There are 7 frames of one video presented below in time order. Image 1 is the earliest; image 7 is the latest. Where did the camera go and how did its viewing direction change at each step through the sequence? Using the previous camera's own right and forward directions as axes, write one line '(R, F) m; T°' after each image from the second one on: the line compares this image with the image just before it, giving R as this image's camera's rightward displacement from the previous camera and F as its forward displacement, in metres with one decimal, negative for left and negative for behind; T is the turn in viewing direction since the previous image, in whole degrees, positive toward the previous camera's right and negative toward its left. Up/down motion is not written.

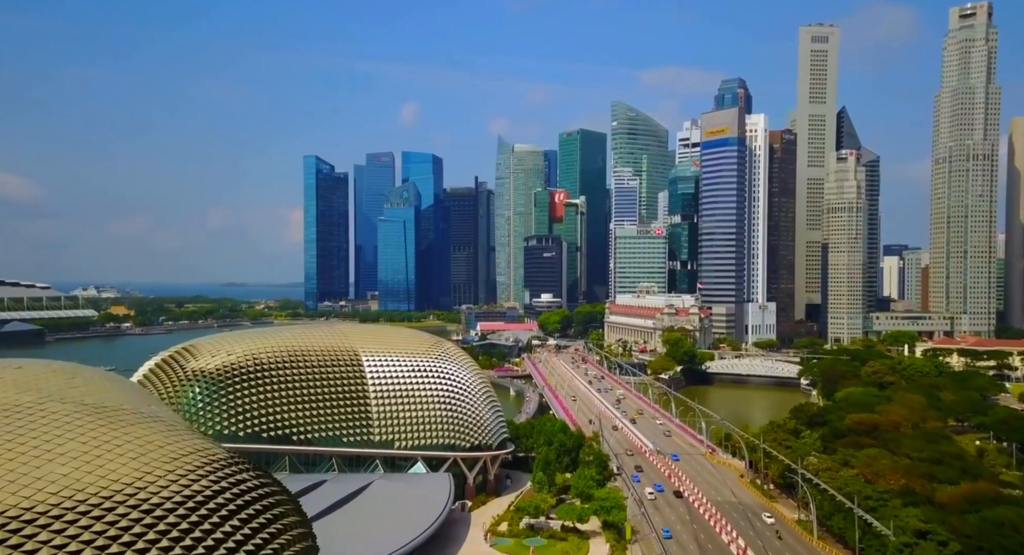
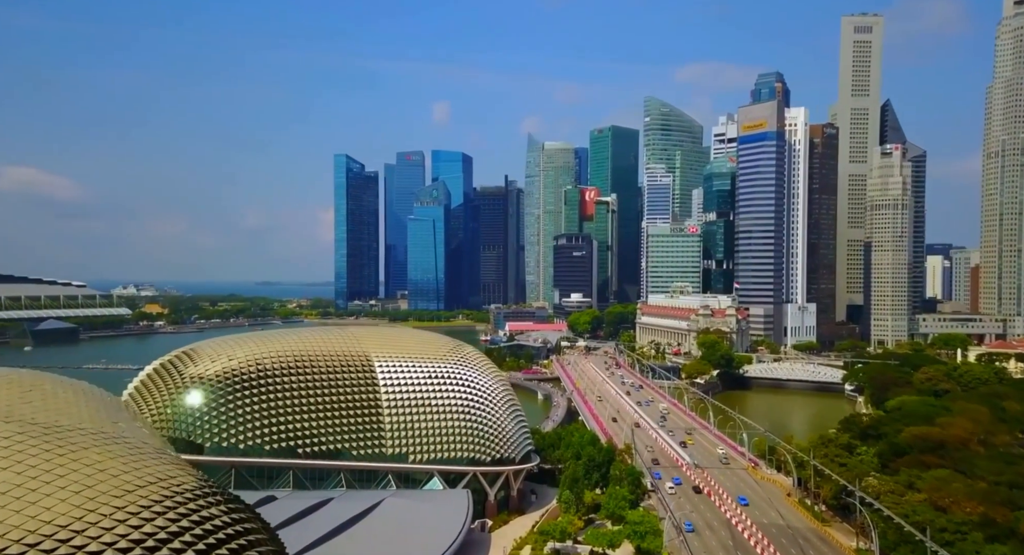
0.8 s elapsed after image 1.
(+0.2, +2.1) m; -2°
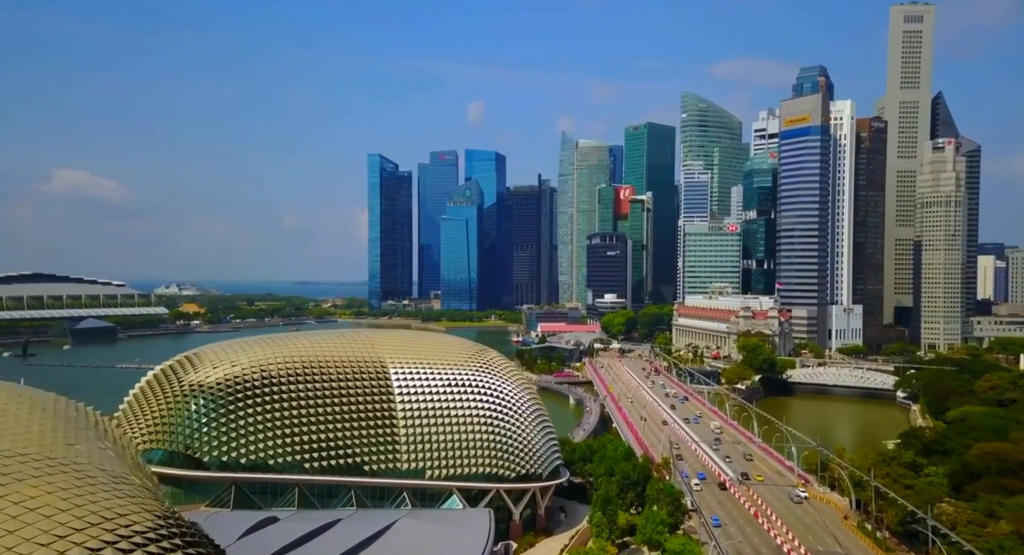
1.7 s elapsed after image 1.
(+0.2, +2.0) m; -3°
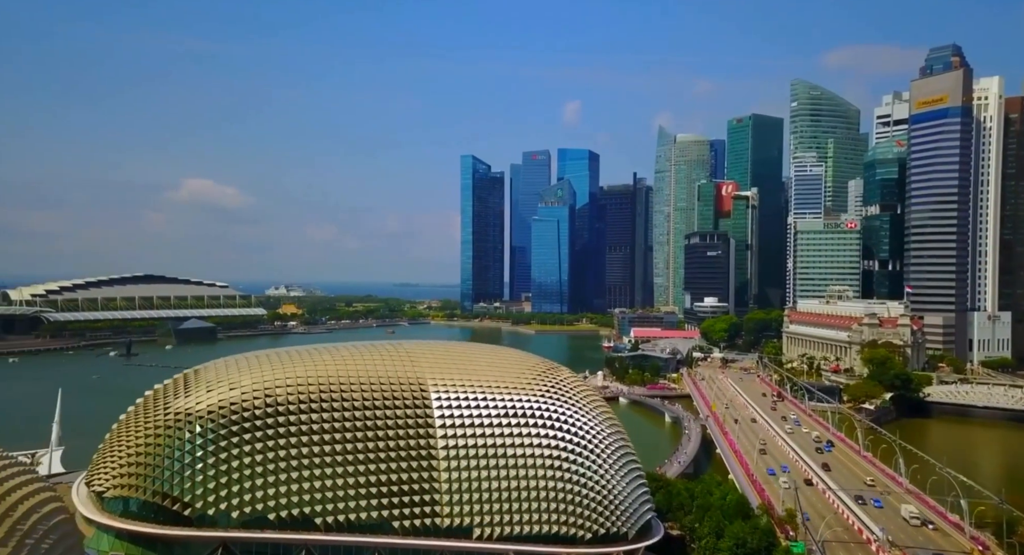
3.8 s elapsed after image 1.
(+0.4, +5.1) m; -7°
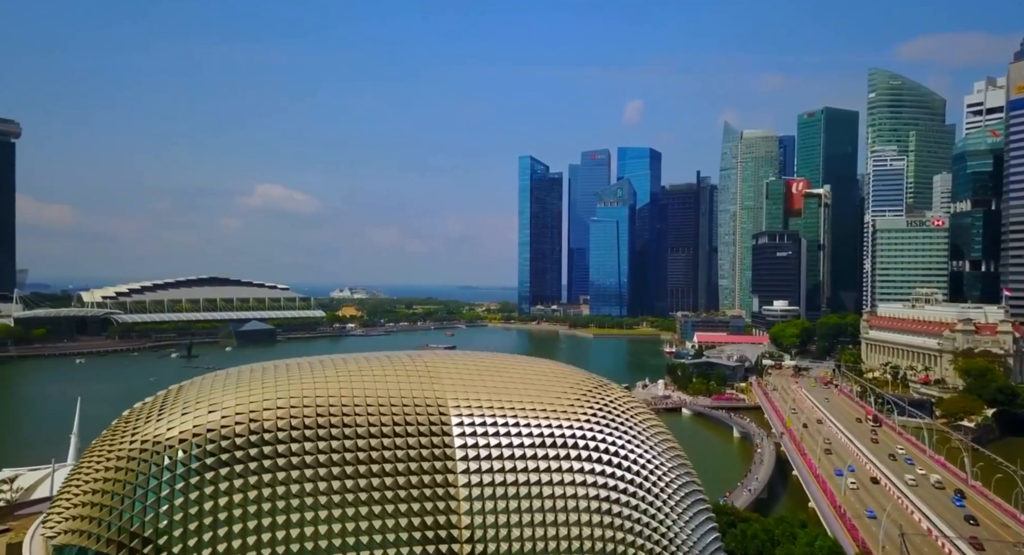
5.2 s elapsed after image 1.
(+0.4, +3.1) m; -5°
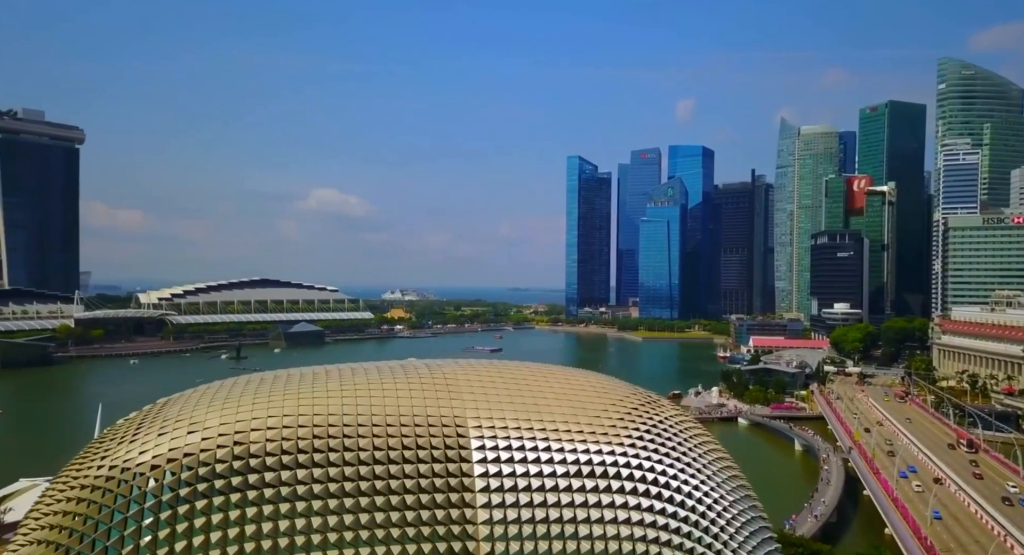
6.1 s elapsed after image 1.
(+0.3, +2.2) m; -4°
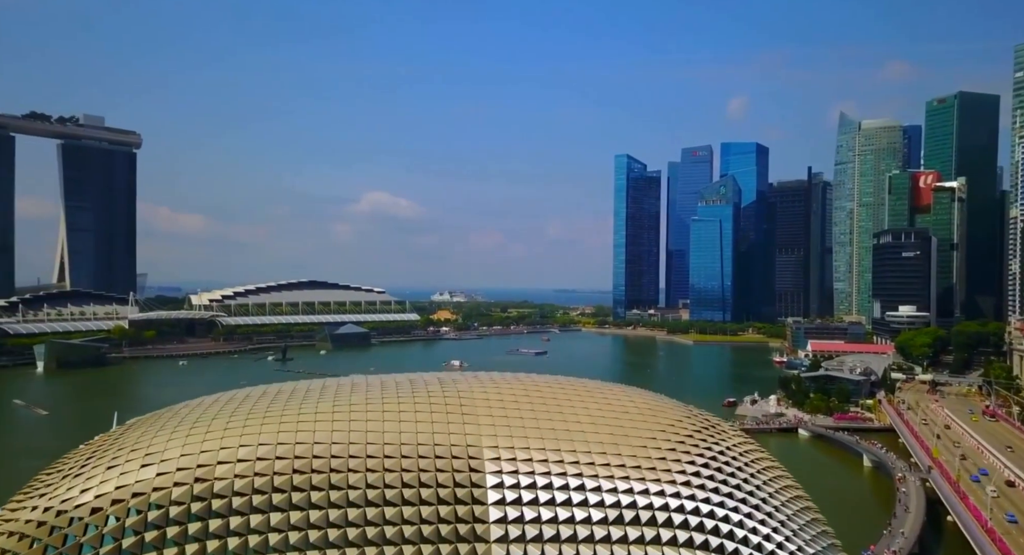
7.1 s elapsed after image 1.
(+0.3, +2.3) m; -4°
